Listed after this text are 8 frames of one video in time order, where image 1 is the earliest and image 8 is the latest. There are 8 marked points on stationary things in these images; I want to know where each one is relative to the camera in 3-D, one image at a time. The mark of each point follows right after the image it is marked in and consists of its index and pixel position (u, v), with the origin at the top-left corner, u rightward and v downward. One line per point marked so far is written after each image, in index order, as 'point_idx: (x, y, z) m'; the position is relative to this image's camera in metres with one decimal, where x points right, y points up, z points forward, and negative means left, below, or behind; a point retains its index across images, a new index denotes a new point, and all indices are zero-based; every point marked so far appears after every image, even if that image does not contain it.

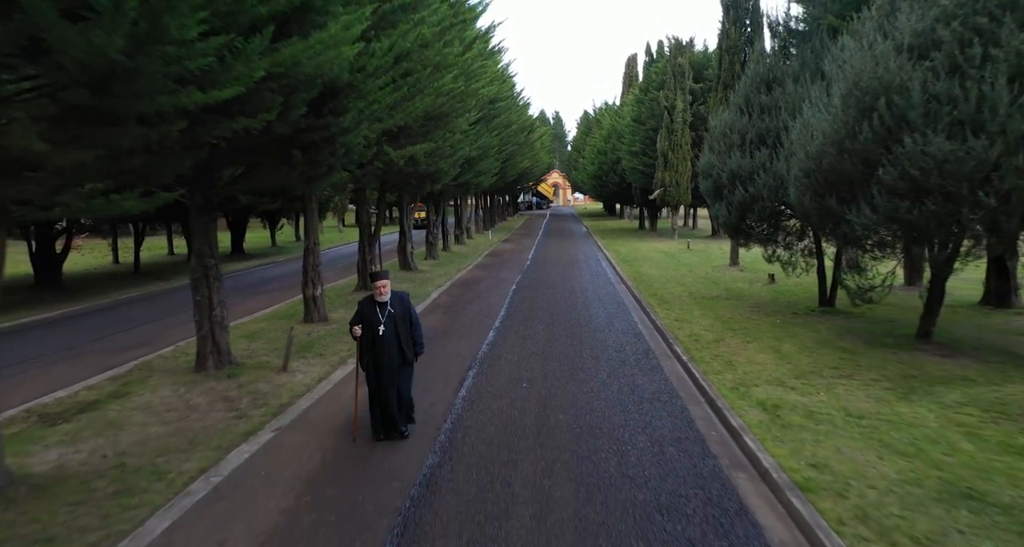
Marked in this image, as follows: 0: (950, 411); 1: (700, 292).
0: (+4.7, -1.4, +6.1) m
1: (+4.6, -0.4, +13.9) m
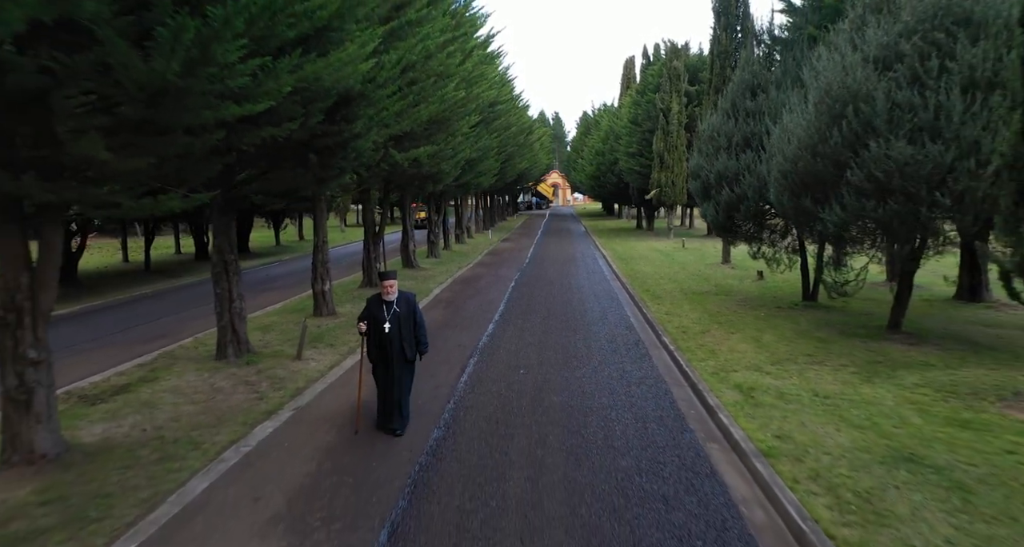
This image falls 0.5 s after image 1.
0: (+4.7, -1.4, +6.7) m
1: (+4.6, -0.3, +14.5) m
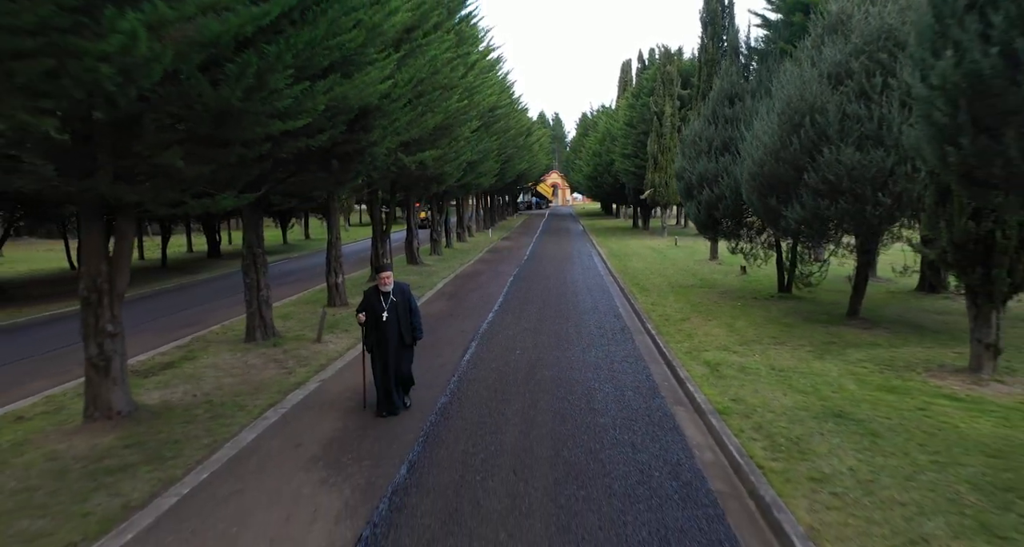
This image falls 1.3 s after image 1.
0: (+4.6, -1.2, +7.7) m
1: (+4.6, -0.2, +15.6) m
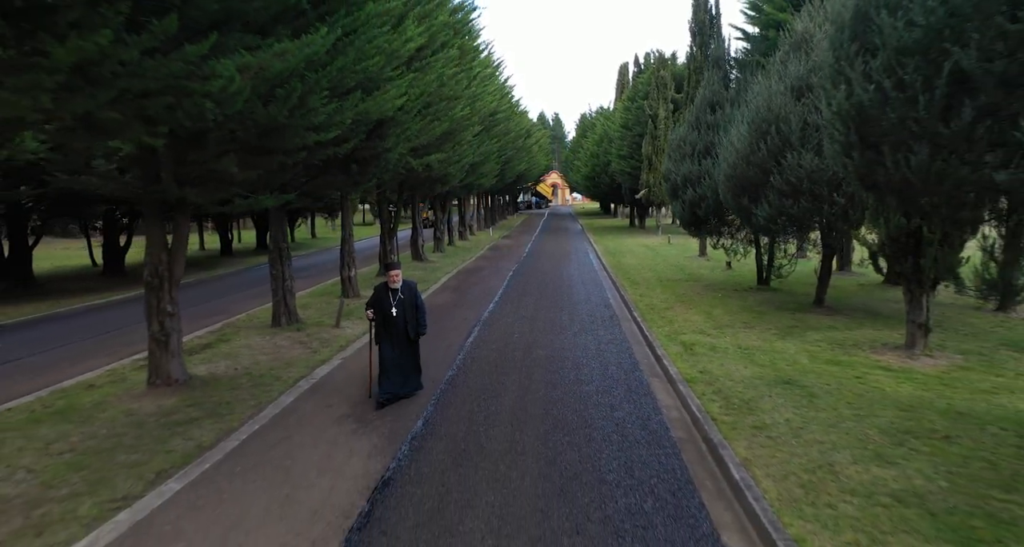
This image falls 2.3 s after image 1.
0: (+4.6, -1.1, +8.8) m
1: (+4.6, 0.0, +16.7) m
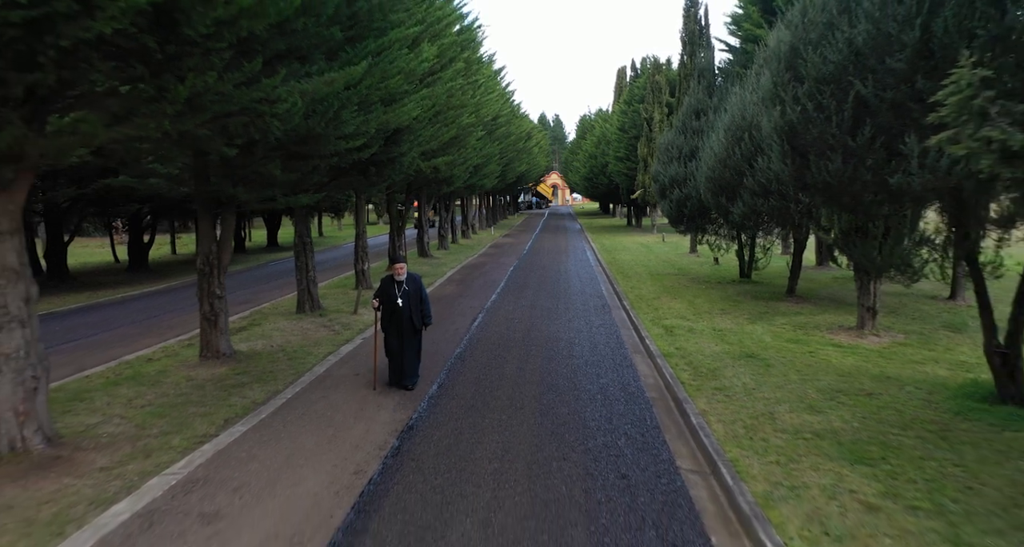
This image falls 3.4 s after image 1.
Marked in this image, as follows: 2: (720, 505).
0: (+4.6, -0.9, +10.0) m
1: (+4.6, +0.1, +17.8) m
2: (+1.7, -1.9, +4.6) m
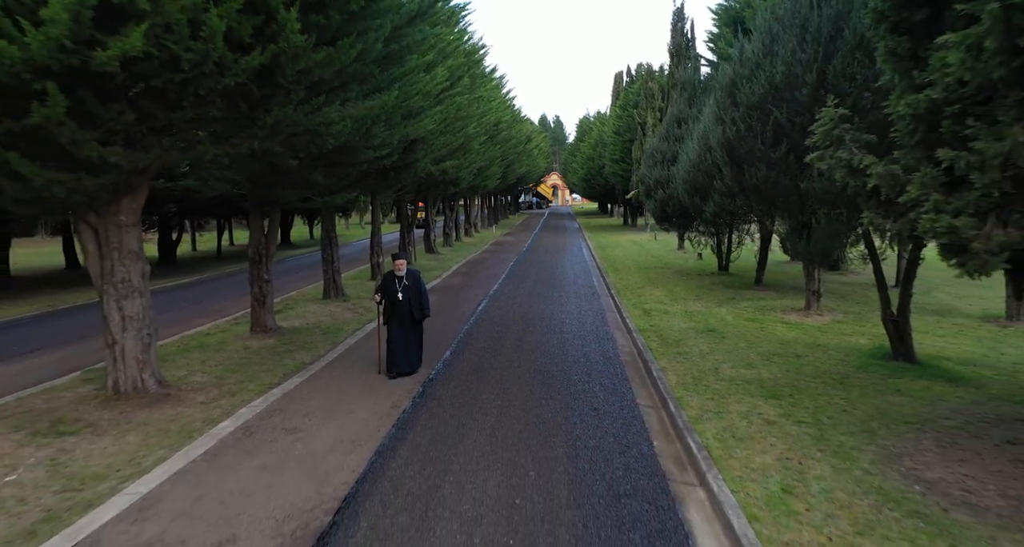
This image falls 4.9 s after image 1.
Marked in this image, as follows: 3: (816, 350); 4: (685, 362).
0: (+4.6, -0.7, +11.6) m
1: (+4.6, +0.3, +19.5) m
2: (+1.7, -1.6, +6.2) m
3: (+4.6, -1.1, +8.4) m
4: (+2.5, -1.3, +8.1) m
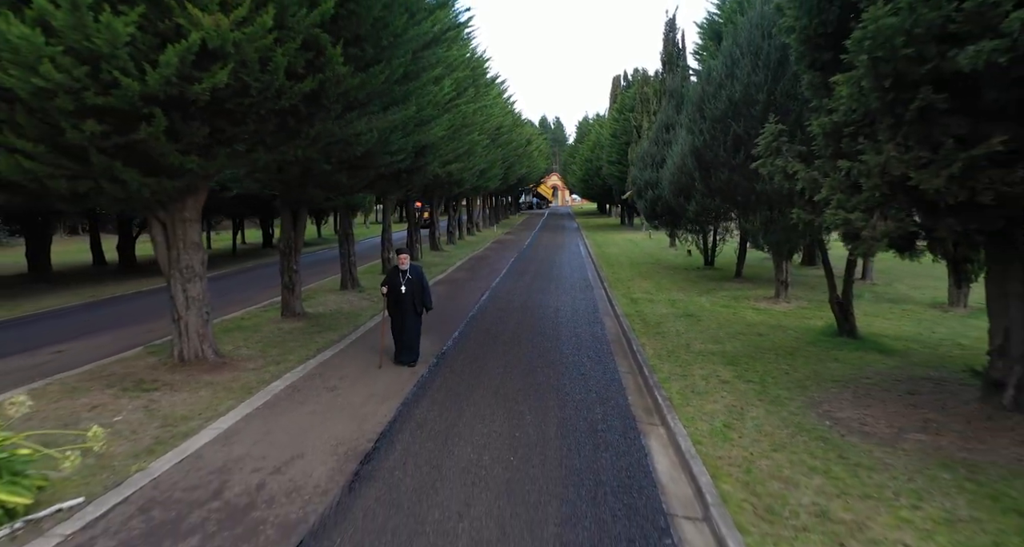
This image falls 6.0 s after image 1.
0: (+4.6, -0.5, +12.9) m
1: (+4.6, +0.5, +20.7) m
2: (+1.7, -1.5, +7.5) m
3: (+4.6, -1.0, +9.7) m
4: (+2.5, -1.1, +9.4) m
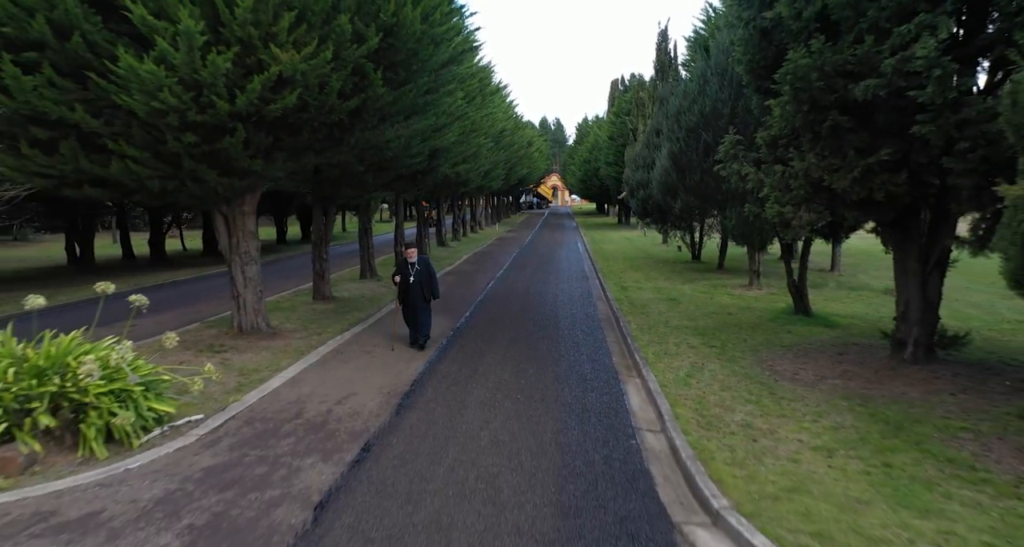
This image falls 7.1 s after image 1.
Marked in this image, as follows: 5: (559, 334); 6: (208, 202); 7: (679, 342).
0: (+4.7, -0.3, +14.4) m
1: (+4.7, +0.7, +22.2) m
2: (+1.8, -1.2, +9.0) m
3: (+4.6, -0.7, +11.2) m
4: (+2.6, -0.9, +10.9) m
5: (+0.8, -1.1, +10.1) m
6: (-4.7, +1.1, +8.6) m
7: (+2.6, -1.1, +8.9) m
